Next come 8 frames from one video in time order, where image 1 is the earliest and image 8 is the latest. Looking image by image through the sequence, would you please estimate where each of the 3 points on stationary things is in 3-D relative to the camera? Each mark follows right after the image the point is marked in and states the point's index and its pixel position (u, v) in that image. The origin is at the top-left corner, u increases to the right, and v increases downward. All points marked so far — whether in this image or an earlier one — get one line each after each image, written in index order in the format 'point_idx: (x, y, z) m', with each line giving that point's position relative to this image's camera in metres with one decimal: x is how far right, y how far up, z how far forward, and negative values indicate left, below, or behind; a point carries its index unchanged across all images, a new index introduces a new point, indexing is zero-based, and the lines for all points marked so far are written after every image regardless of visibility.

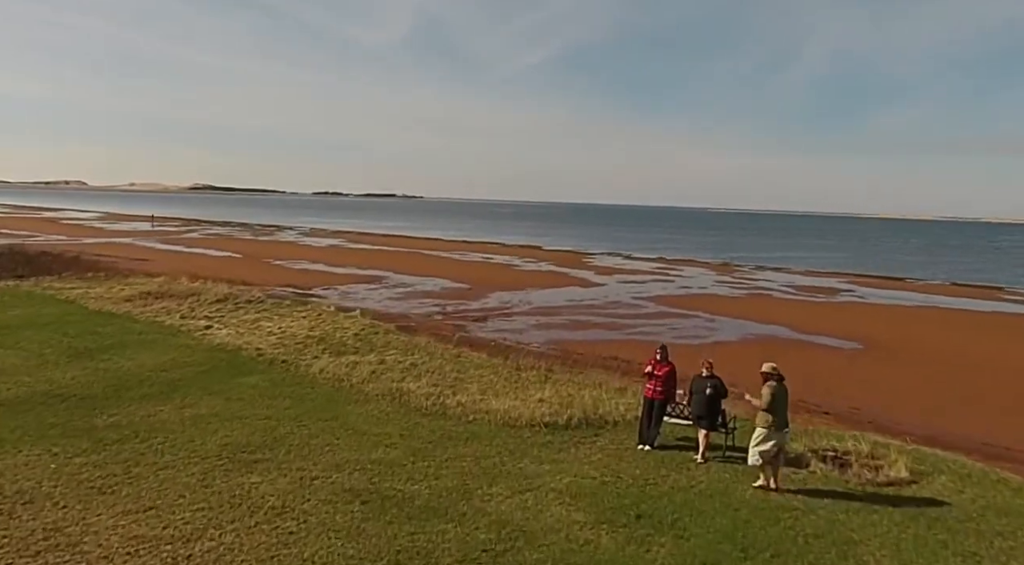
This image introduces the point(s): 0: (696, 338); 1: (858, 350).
0: (+5.3, -1.6, +19.3) m
1: (+9.7, -1.9, +18.9) m
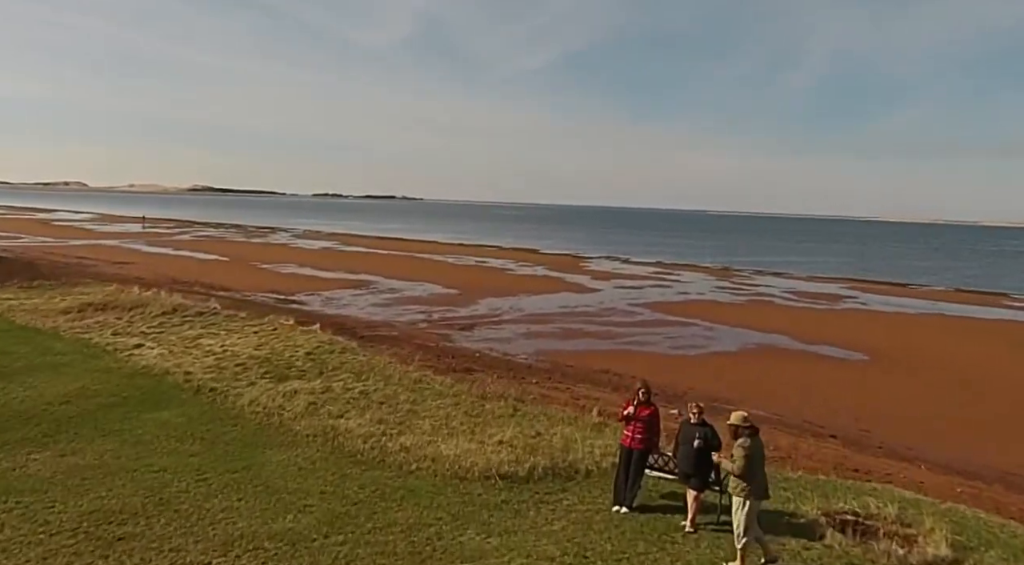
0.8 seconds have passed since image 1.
0: (+4.9, -1.8, +18.4) m
1: (+9.4, -2.1, +18.0) m
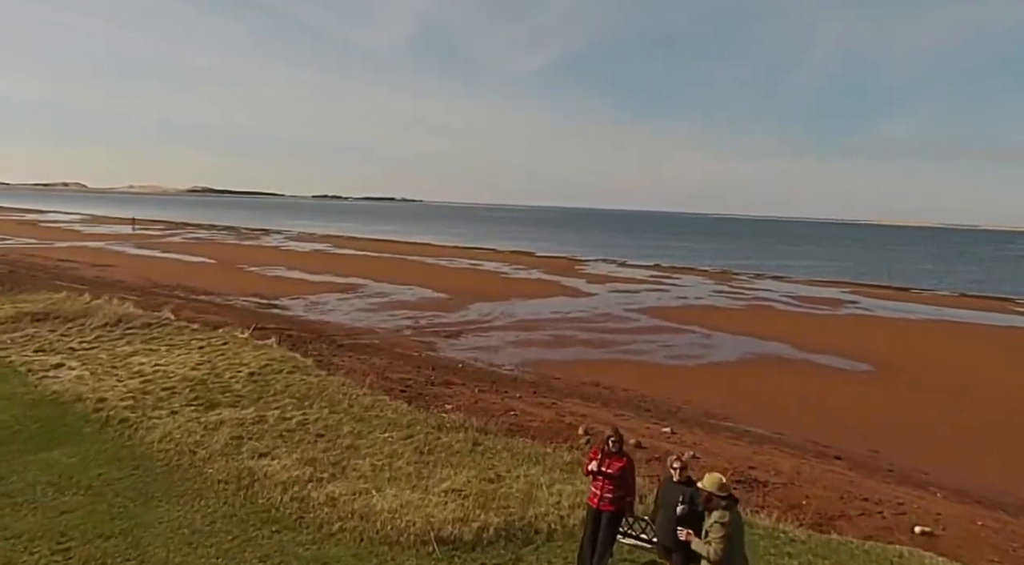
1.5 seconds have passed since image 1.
0: (+4.6, -1.9, +17.5) m
1: (+9.1, -2.2, +17.2) m
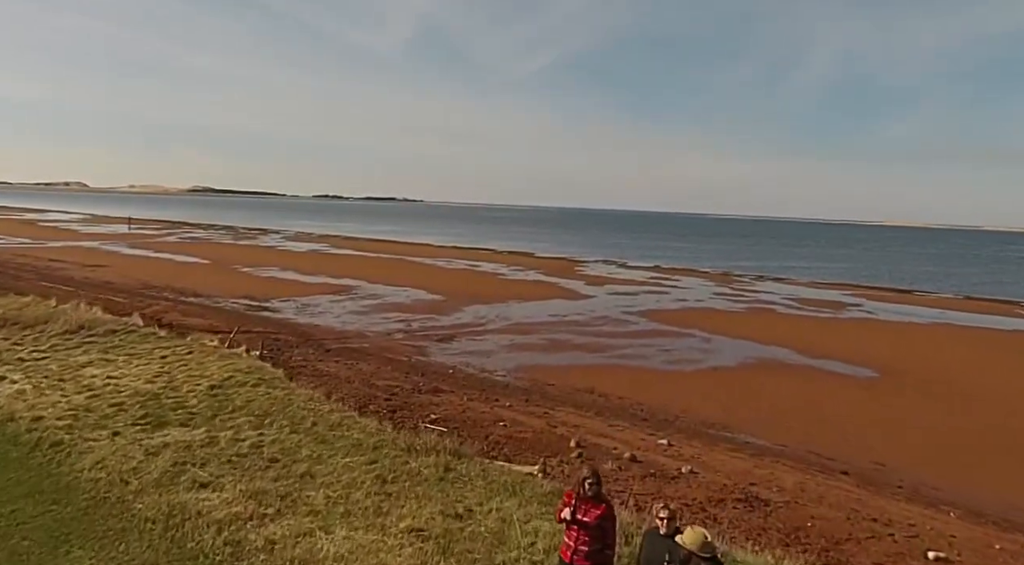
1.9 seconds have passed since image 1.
0: (+4.5, -2.0, +17.0) m
1: (+8.9, -2.3, +16.7) m
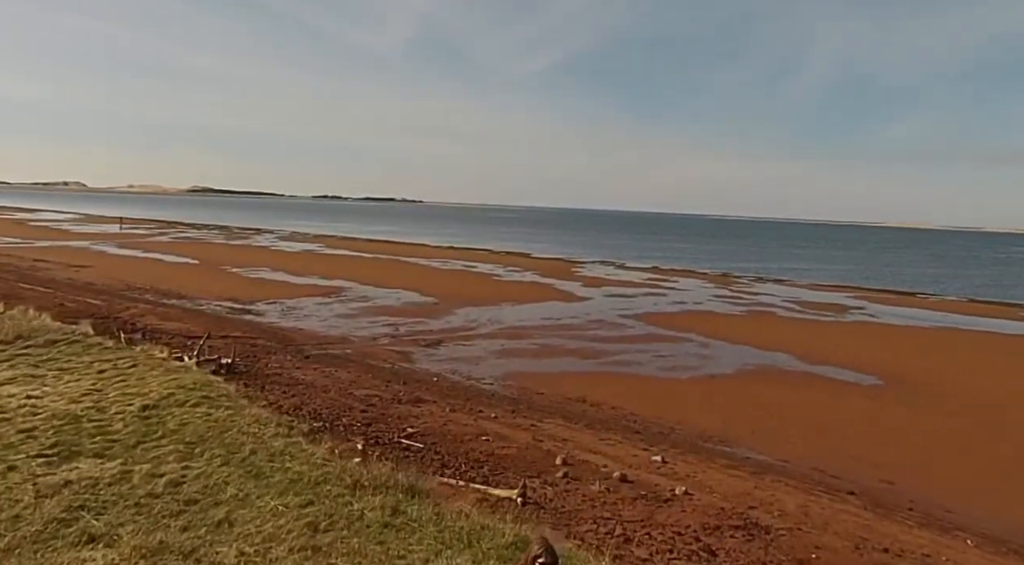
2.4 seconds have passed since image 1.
0: (+4.2, -2.1, +16.4) m
1: (+8.7, -2.4, +16.0) m
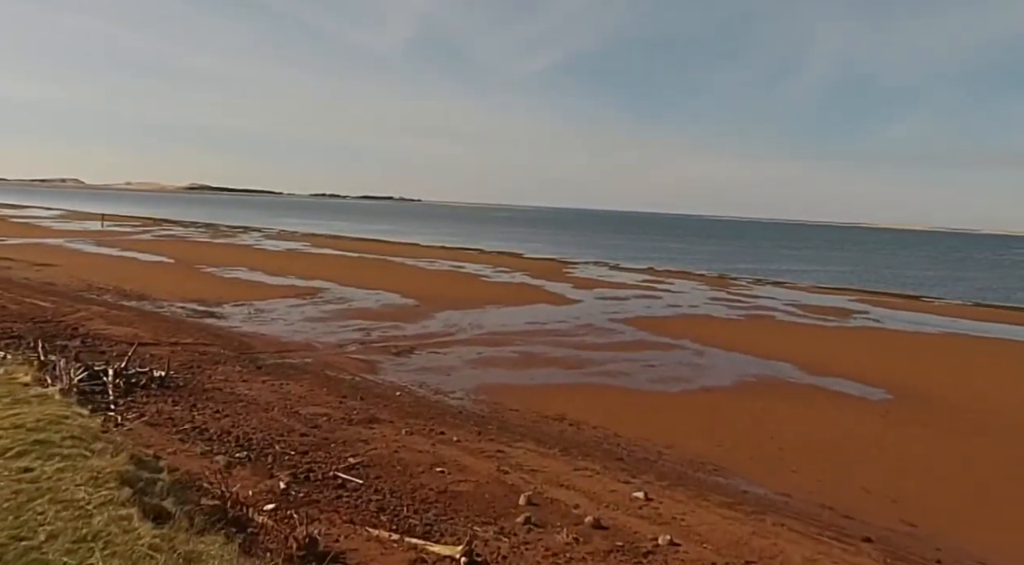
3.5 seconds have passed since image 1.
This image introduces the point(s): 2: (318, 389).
0: (+3.7, -2.2, +15.0) m
1: (+8.2, -2.5, +14.7) m
2: (-3.4, -1.9, +11.8) m
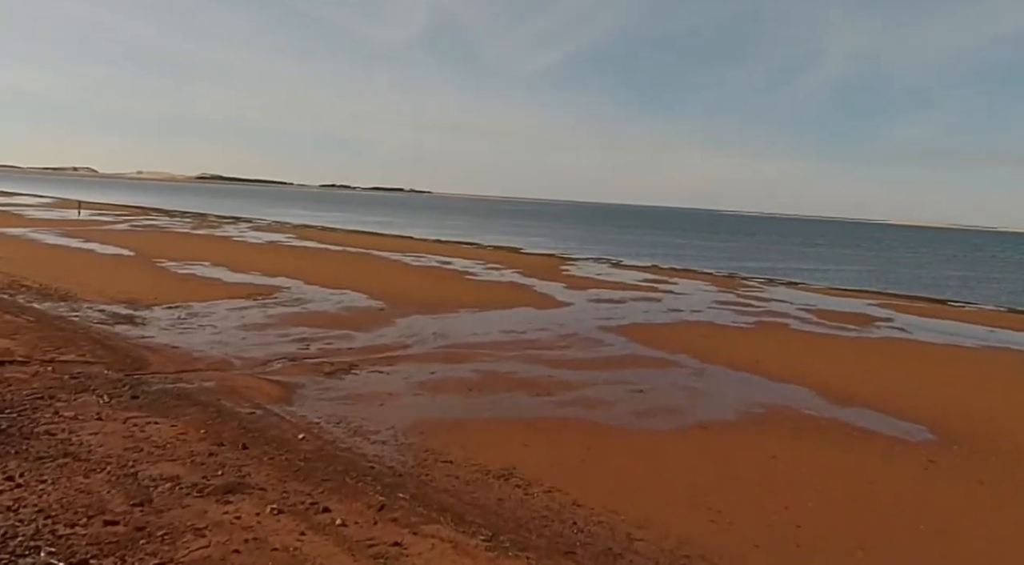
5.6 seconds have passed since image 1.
0: (+2.8, -2.4, +12.3) m
1: (+7.3, -2.7, +11.8) m
2: (-4.3, -2.0, +9.1) m
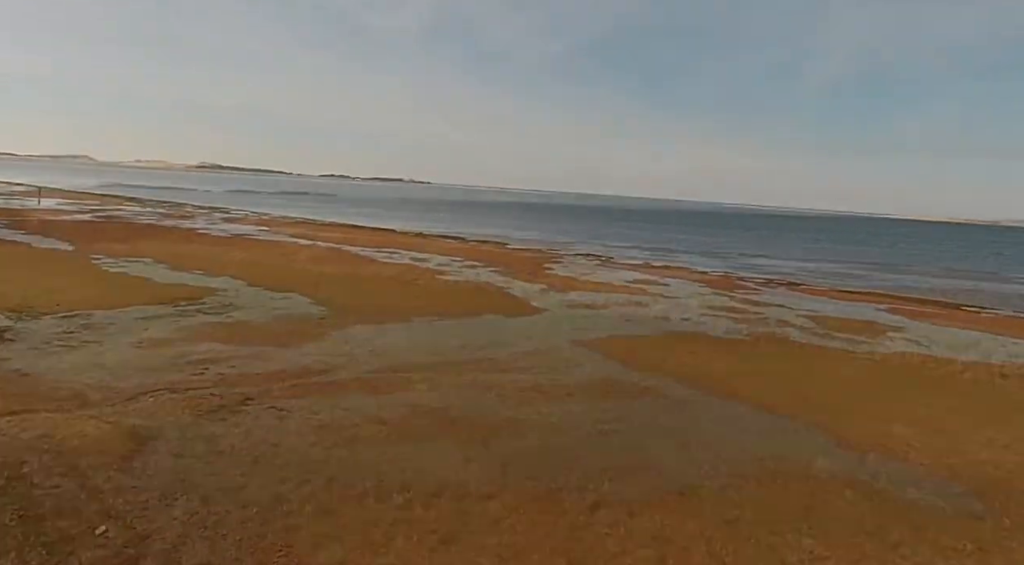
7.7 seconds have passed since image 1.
0: (+1.8, -2.6, +9.5) m
1: (+6.2, -3.1, +9.1) m
2: (-5.3, -2.3, +6.4) m
